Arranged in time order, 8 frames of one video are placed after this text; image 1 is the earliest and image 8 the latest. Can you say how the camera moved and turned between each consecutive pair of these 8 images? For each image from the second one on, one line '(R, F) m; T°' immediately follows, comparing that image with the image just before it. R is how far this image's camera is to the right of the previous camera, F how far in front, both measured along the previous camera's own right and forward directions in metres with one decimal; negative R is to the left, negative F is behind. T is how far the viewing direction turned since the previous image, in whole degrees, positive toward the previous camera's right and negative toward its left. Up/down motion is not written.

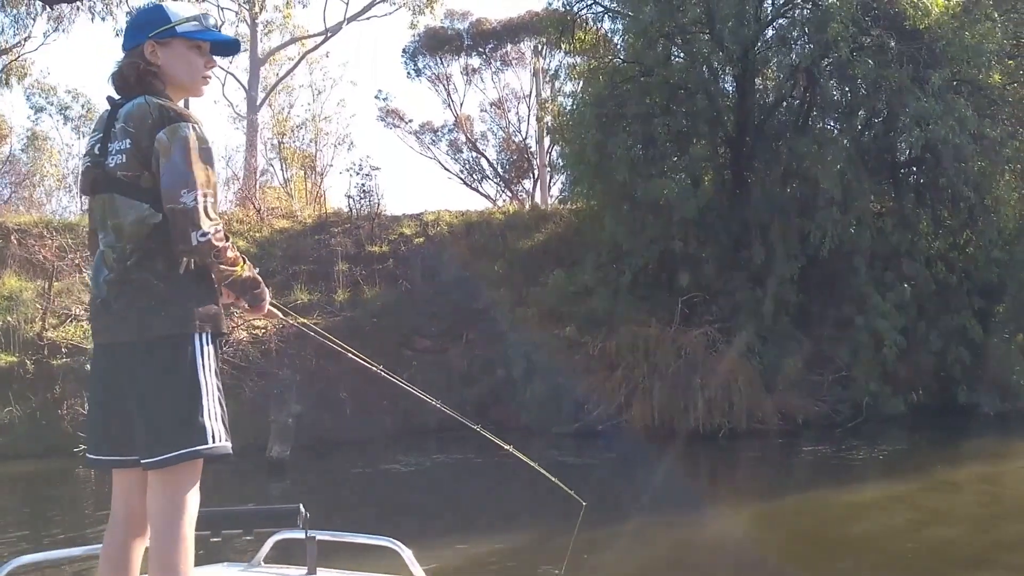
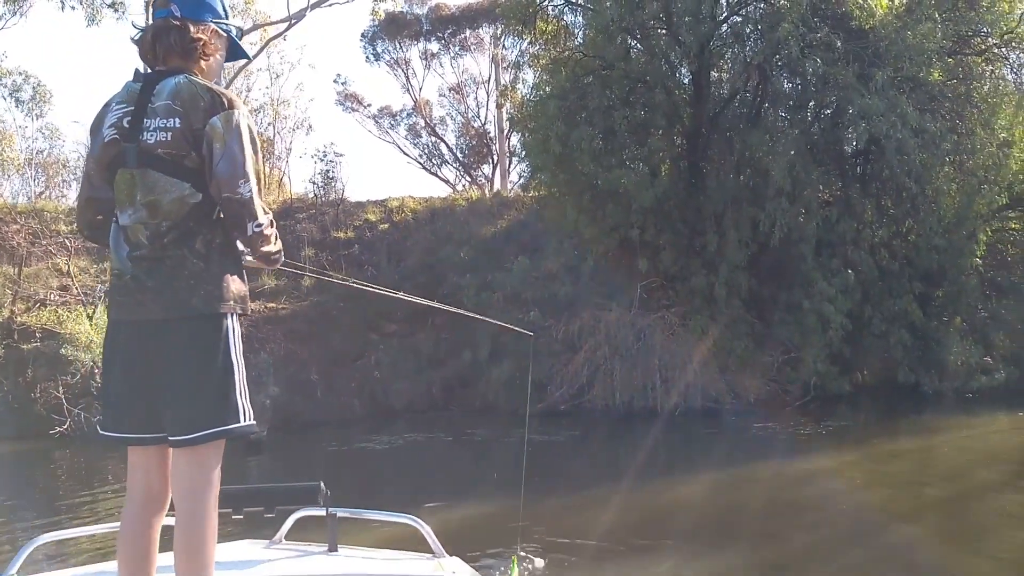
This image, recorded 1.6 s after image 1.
(-0.1, -0.4) m; +3°
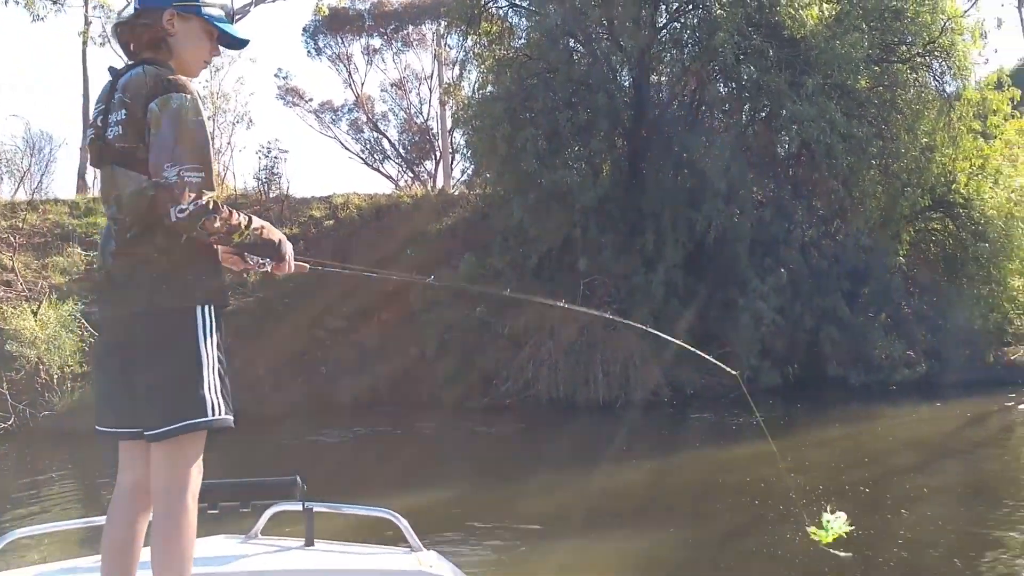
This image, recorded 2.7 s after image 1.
(-0.1, -0.3) m; +3°
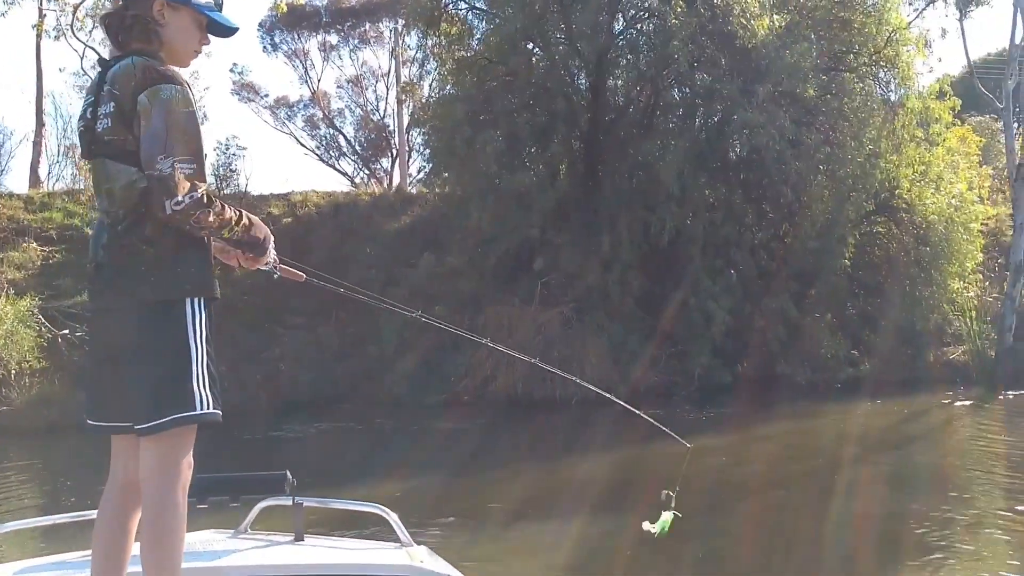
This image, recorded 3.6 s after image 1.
(-0.1, -0.2) m; +3°
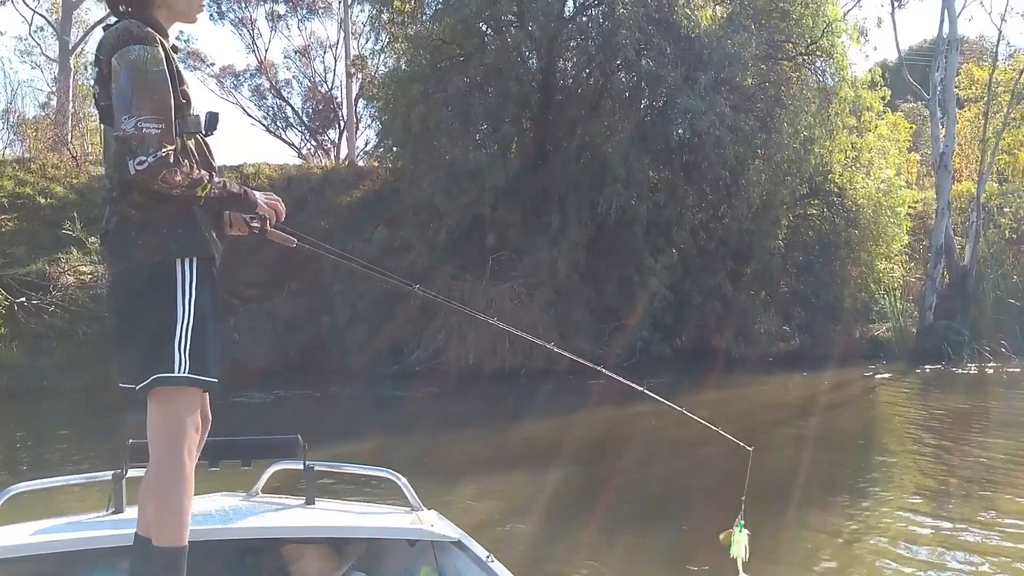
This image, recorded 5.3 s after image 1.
(-0.1, -0.5) m; +3°
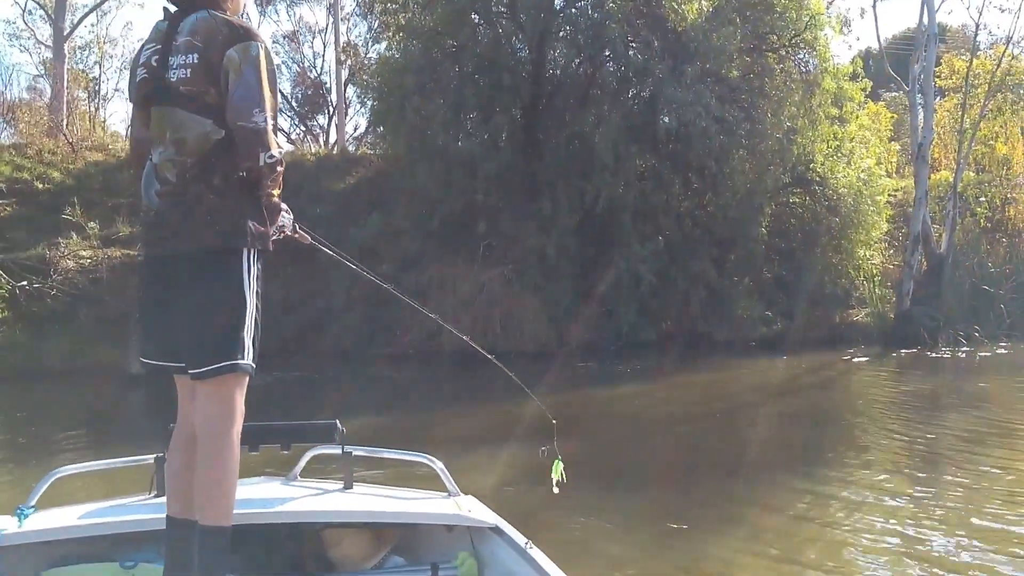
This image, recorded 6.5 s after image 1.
(-0.1, -0.3) m; +1°
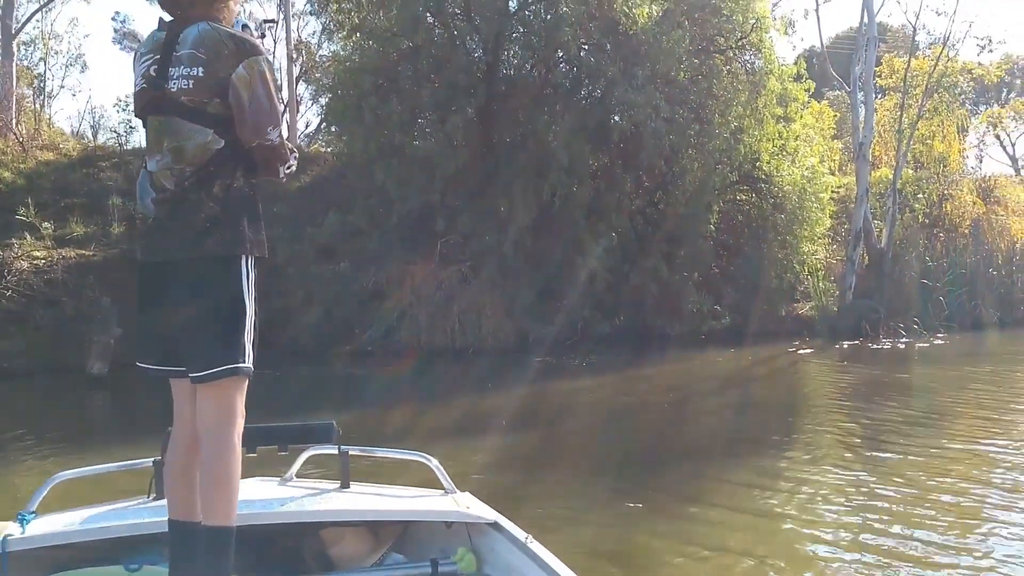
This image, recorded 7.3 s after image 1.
(-0.1, -0.2) m; +3°
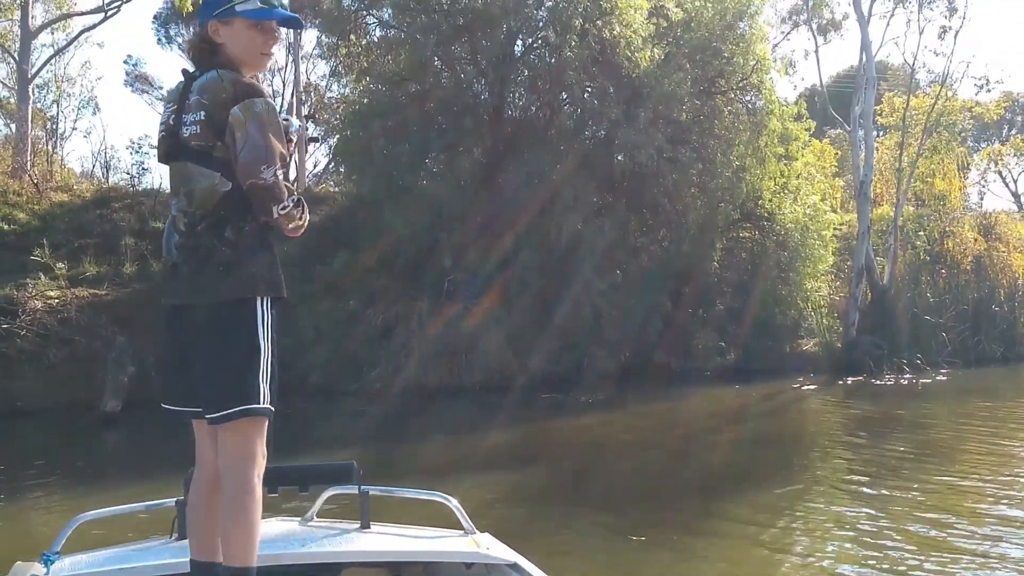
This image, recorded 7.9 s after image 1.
(0.0, -0.2) m; 0°
